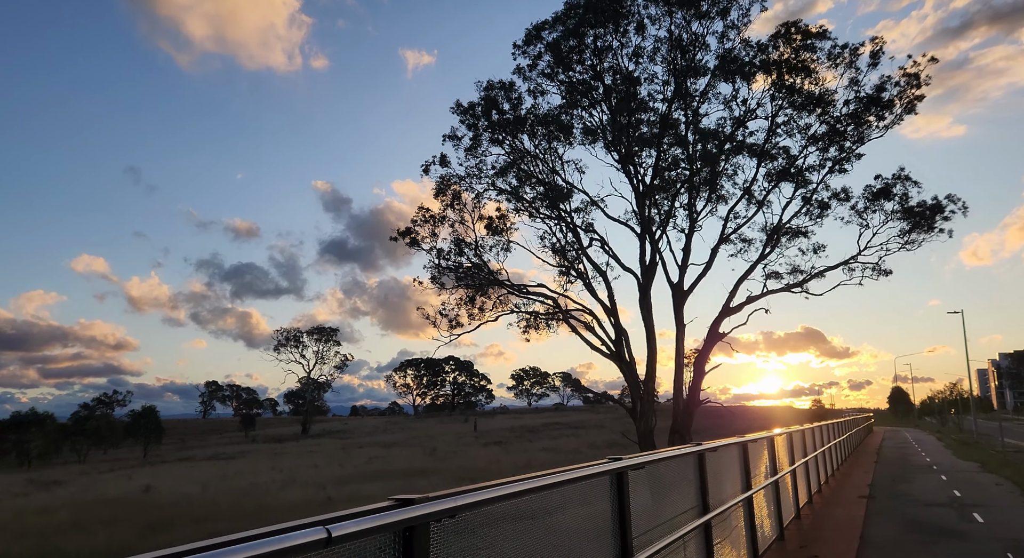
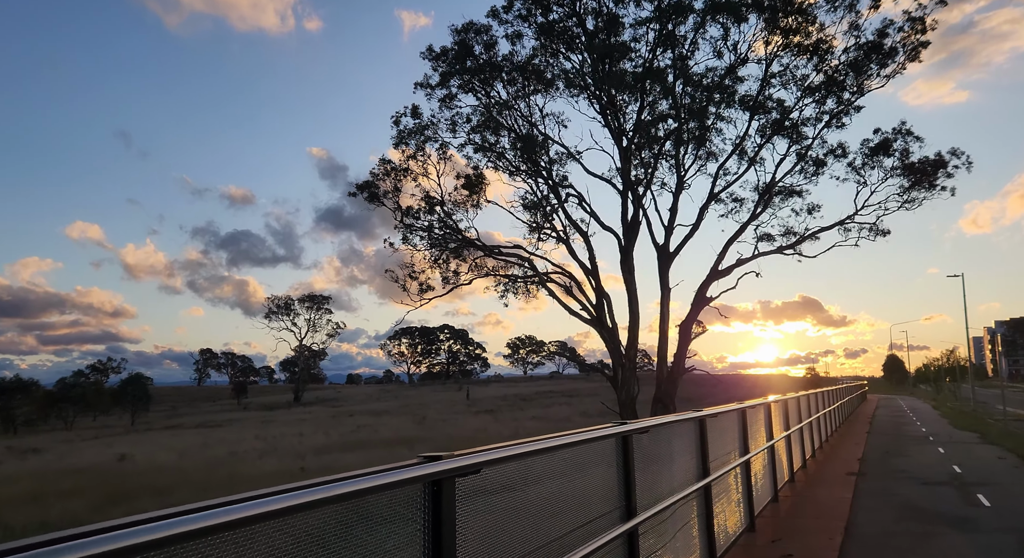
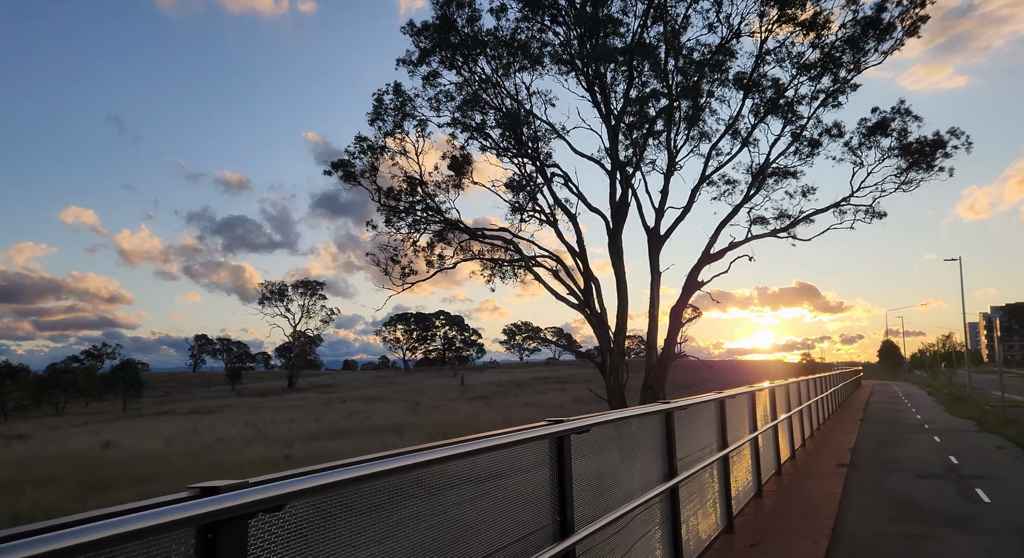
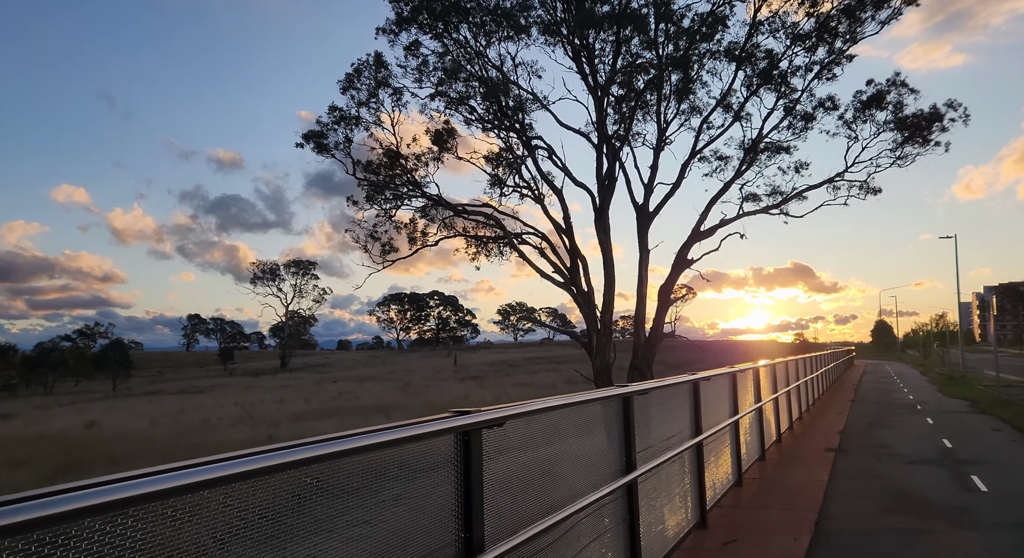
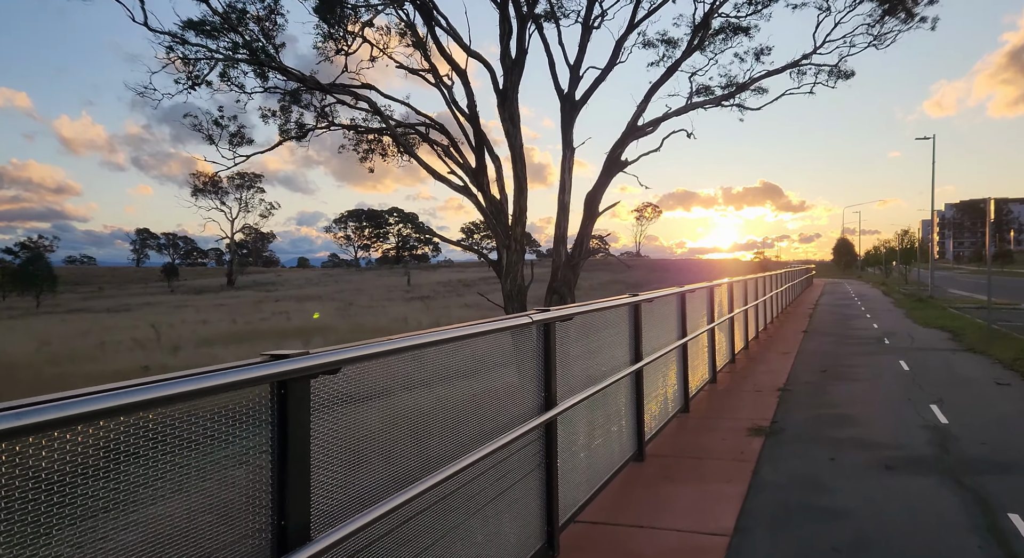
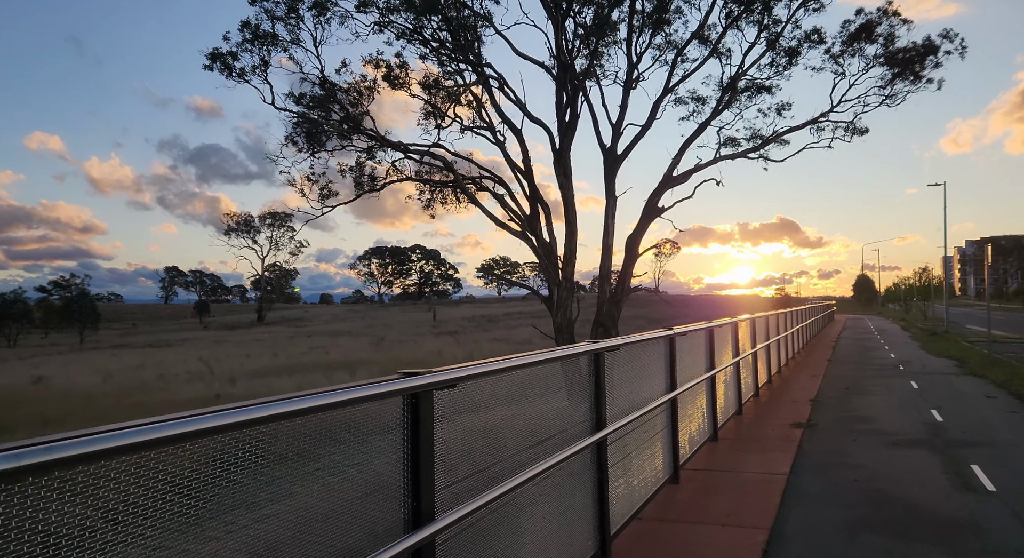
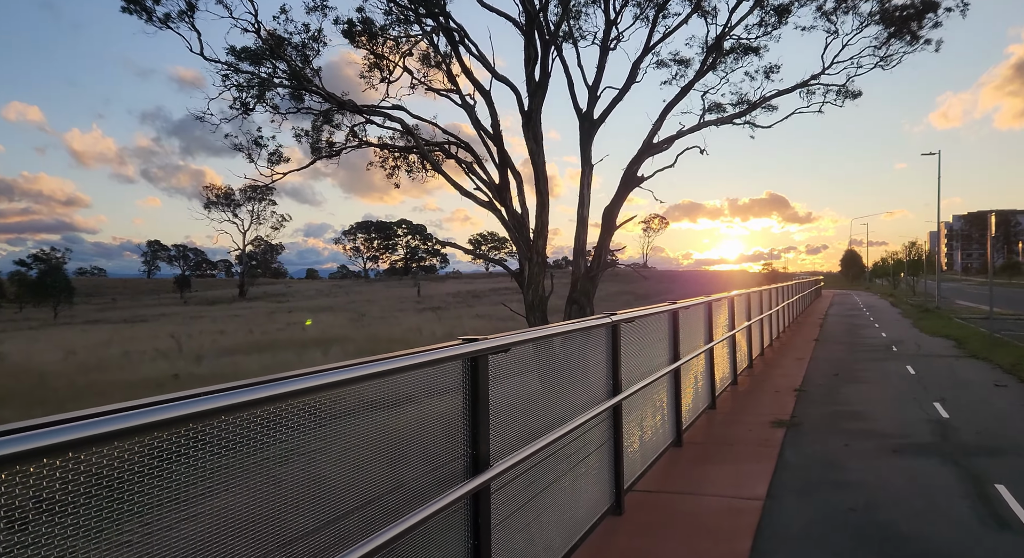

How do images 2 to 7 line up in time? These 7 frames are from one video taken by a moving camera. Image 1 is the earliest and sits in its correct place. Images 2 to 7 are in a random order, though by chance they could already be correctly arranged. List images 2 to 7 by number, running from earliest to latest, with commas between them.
2, 3, 4, 6, 7, 5
